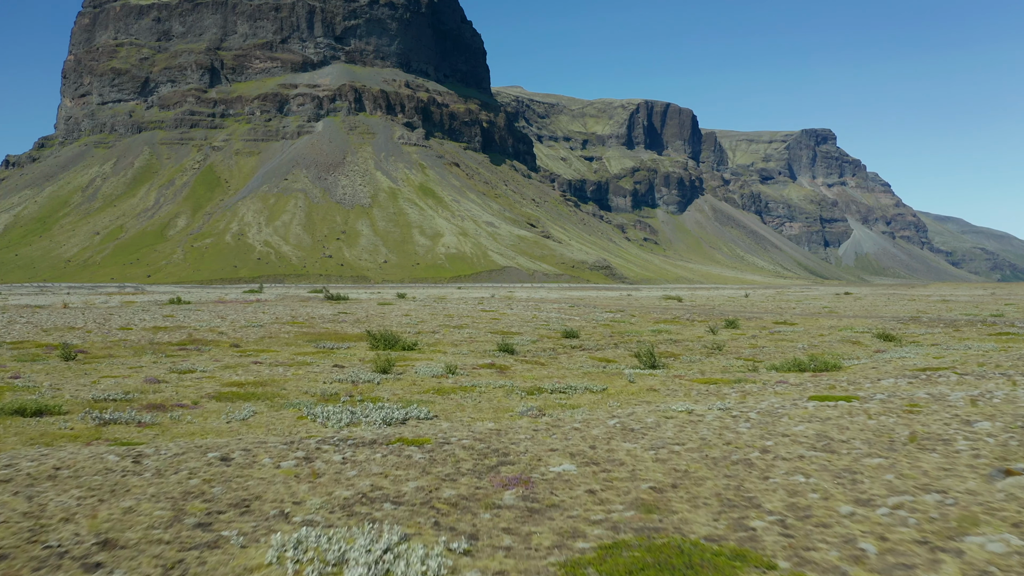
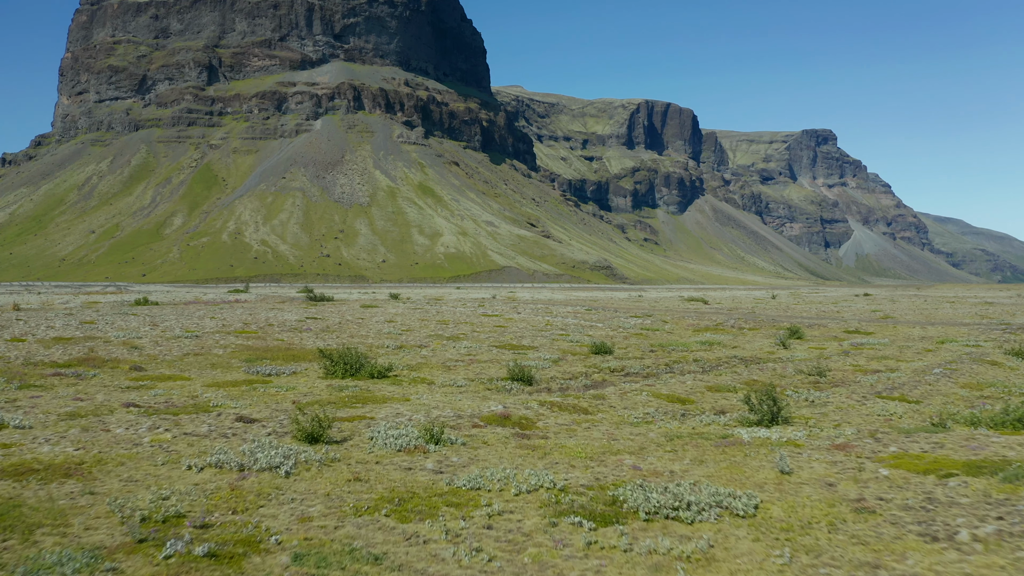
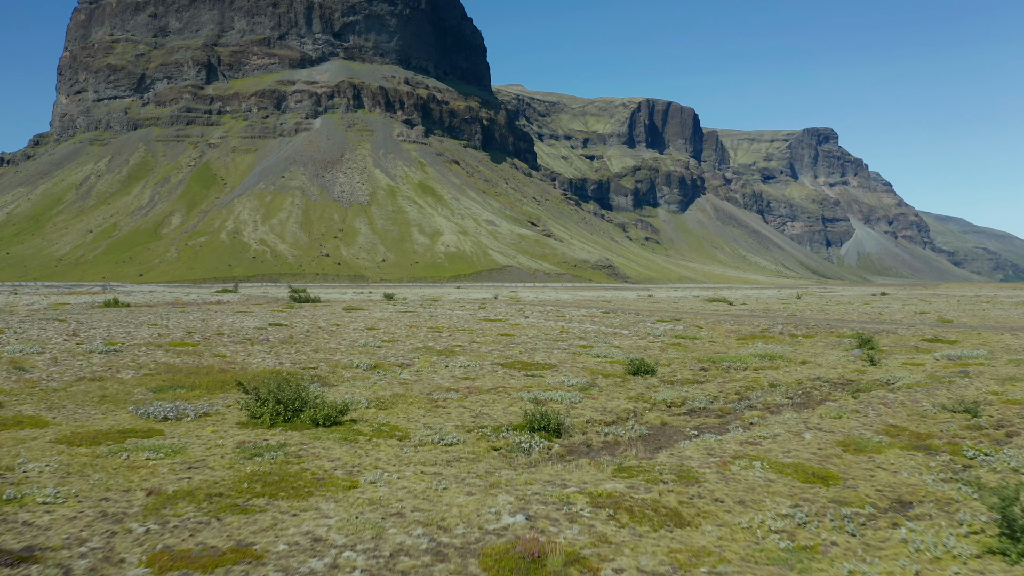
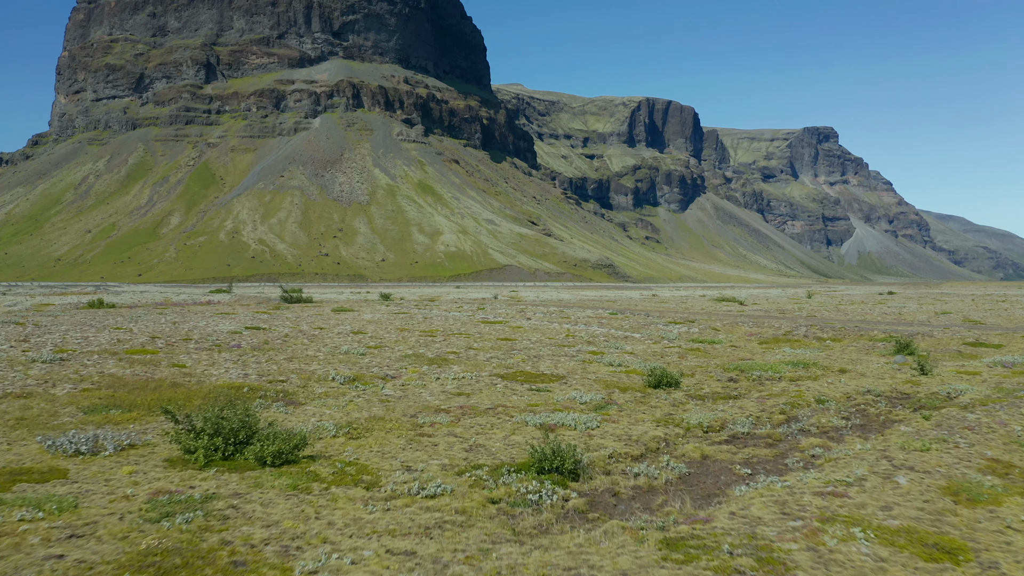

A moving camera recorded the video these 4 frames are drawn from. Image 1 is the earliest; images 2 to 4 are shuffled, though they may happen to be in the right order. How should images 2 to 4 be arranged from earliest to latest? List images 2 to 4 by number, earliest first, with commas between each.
2, 3, 4
